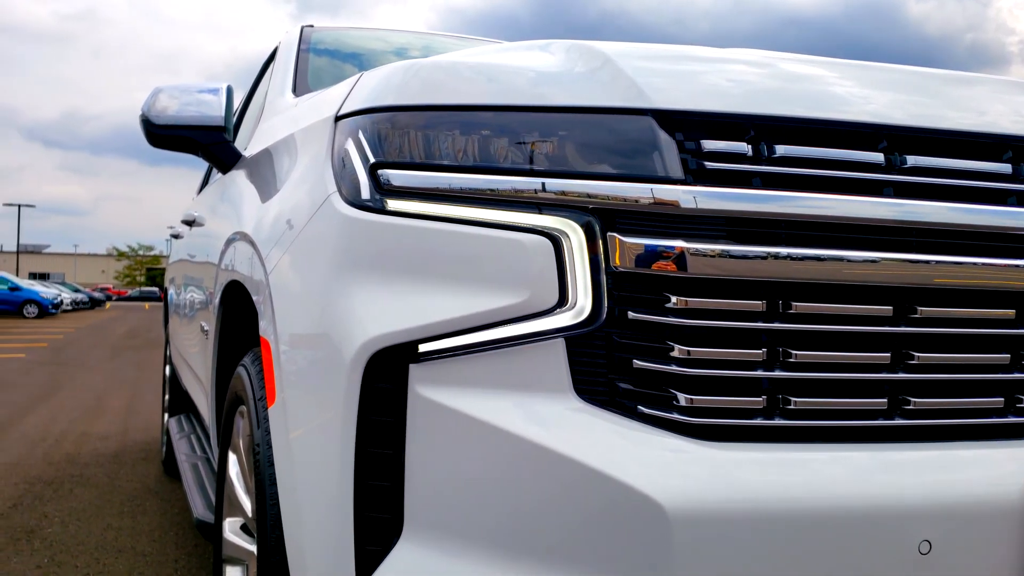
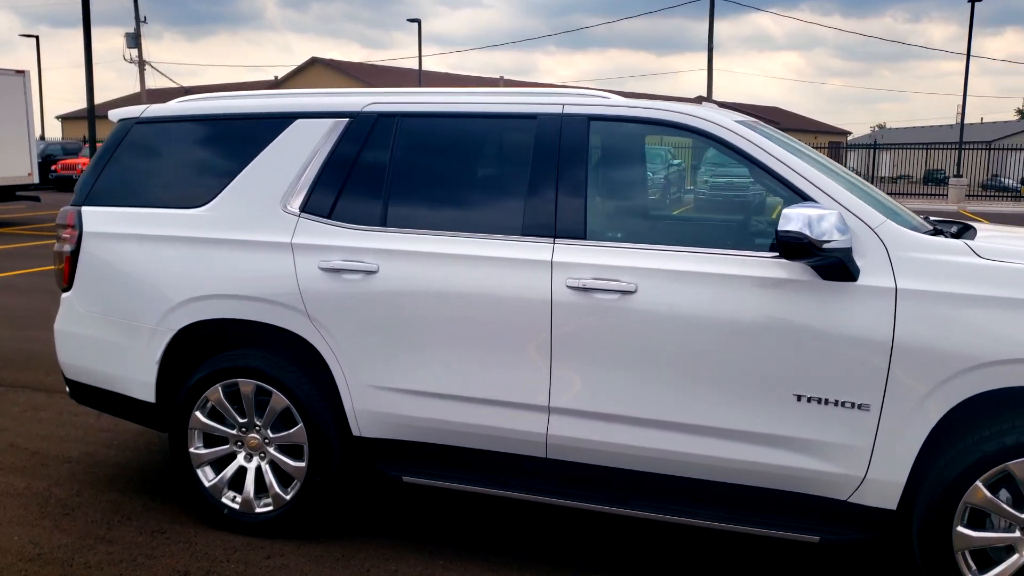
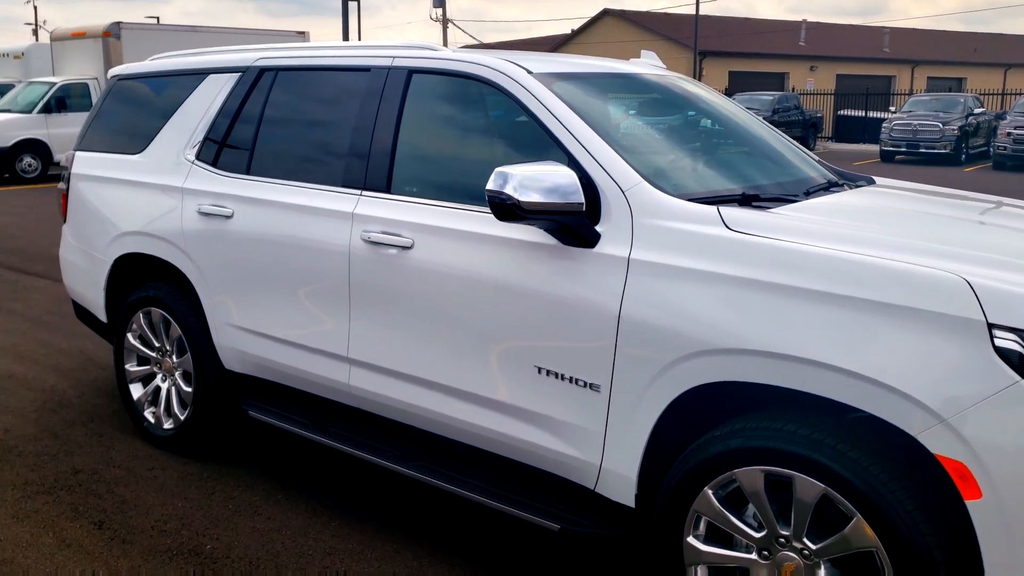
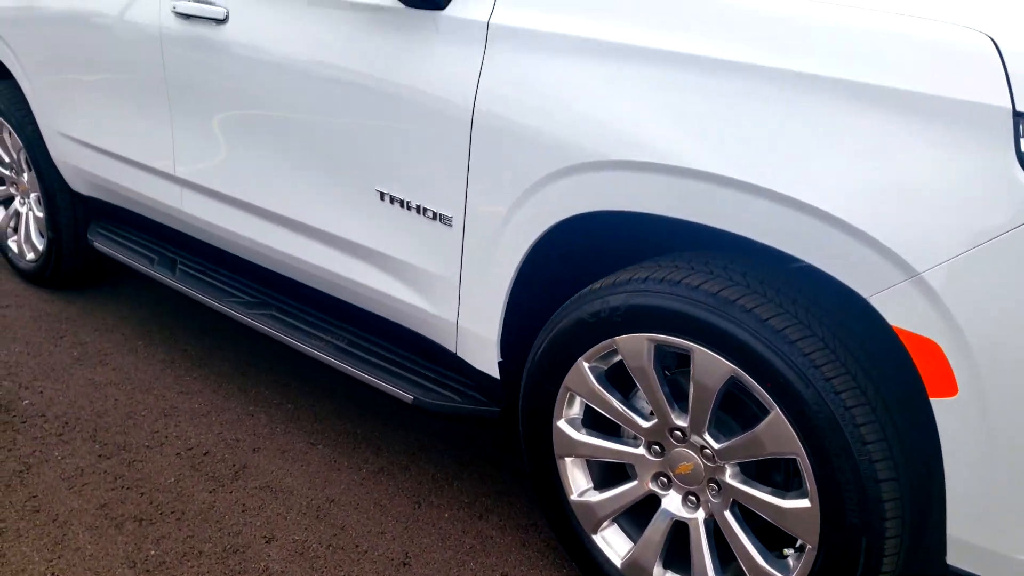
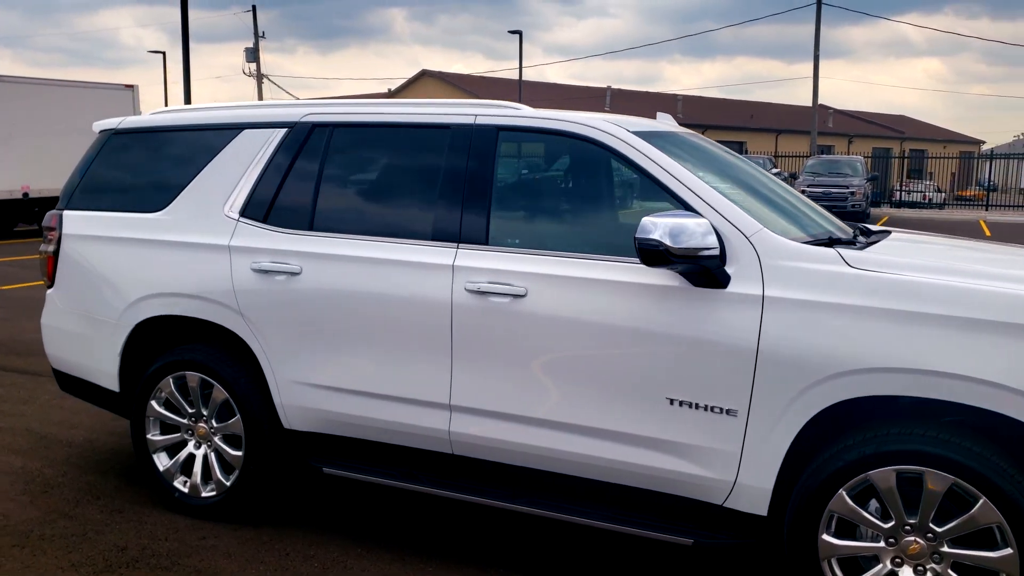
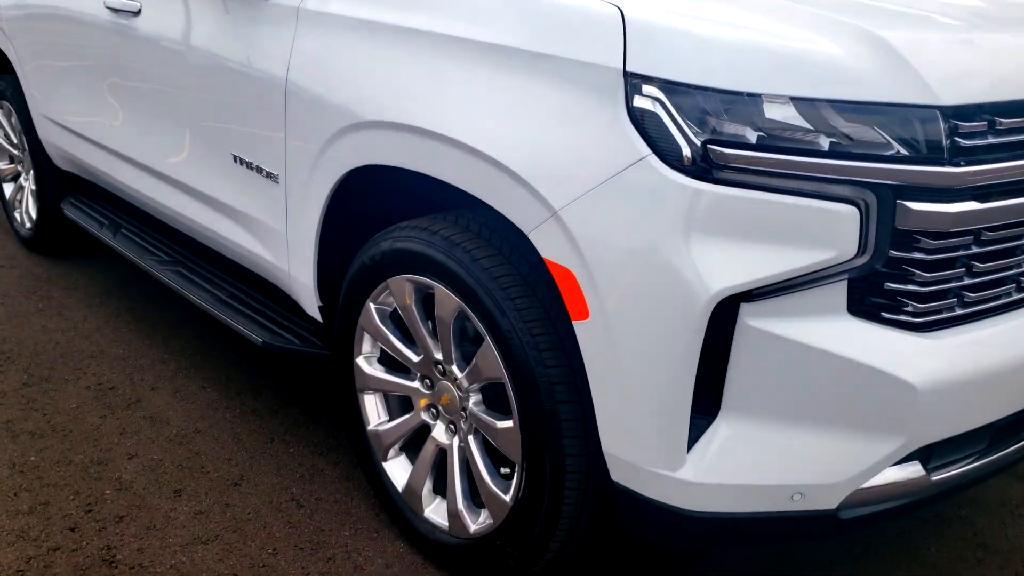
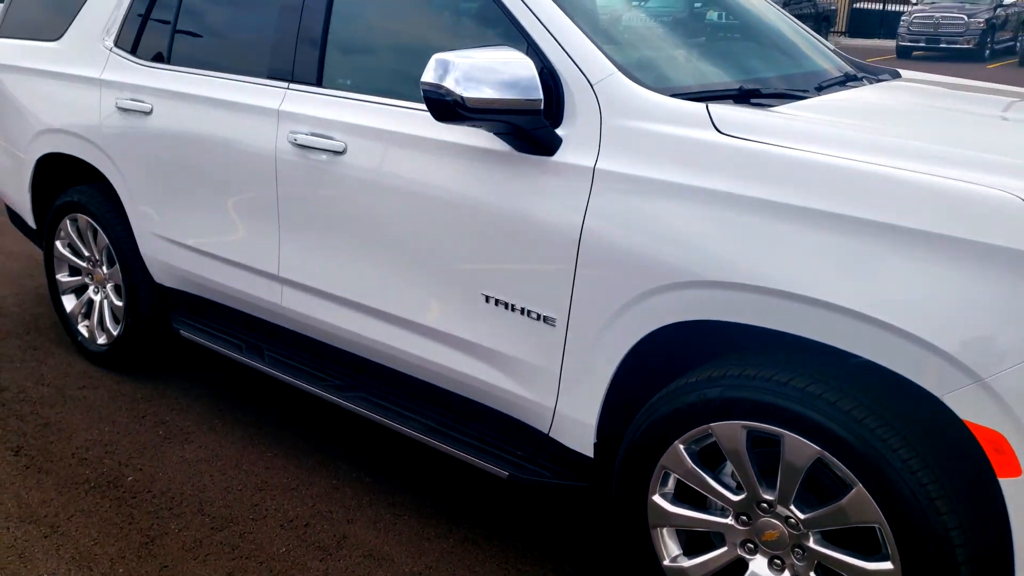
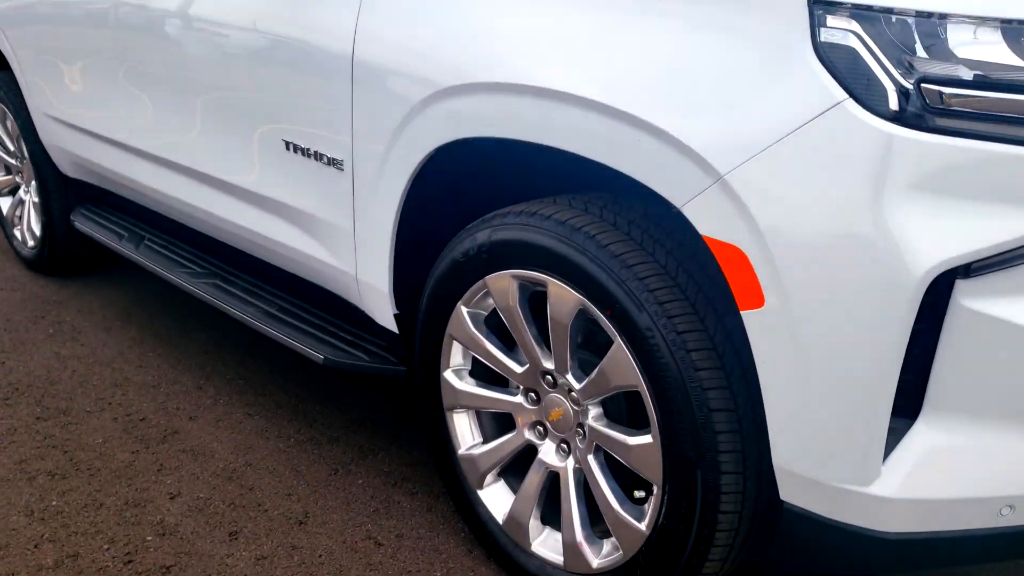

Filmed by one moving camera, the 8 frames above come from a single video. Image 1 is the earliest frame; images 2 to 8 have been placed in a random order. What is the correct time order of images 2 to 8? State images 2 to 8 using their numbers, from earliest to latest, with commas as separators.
6, 8, 4, 7, 3, 5, 2
